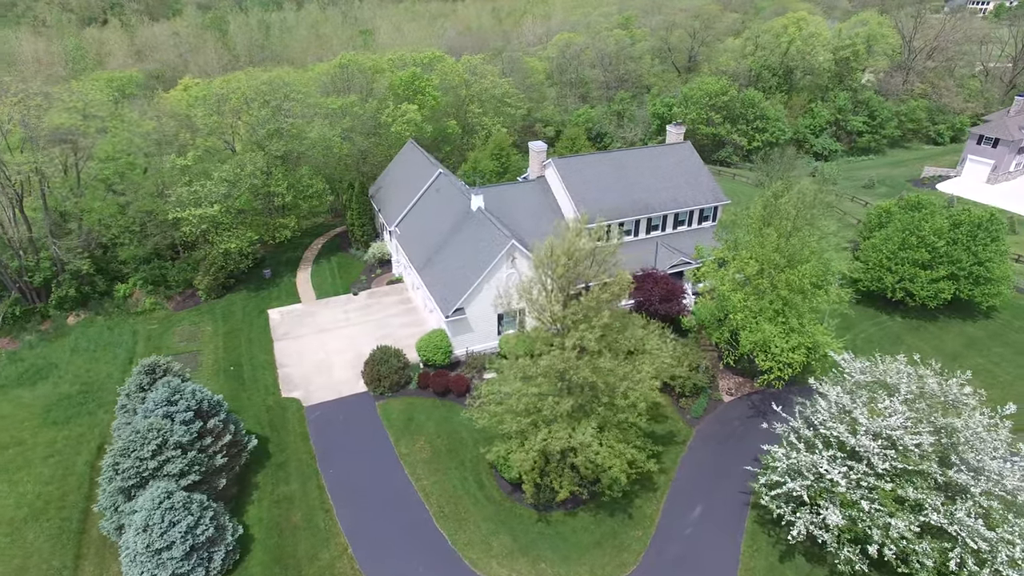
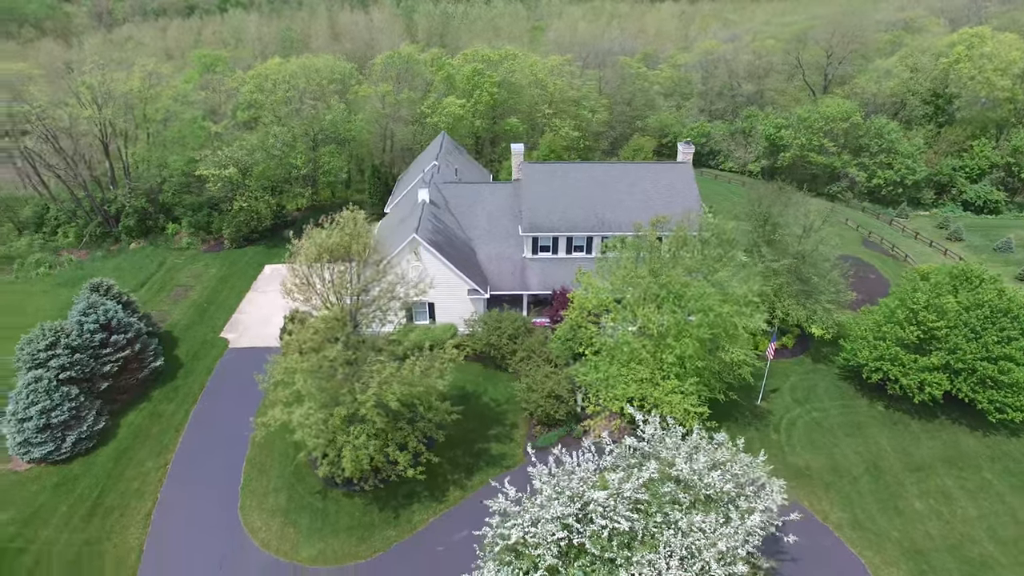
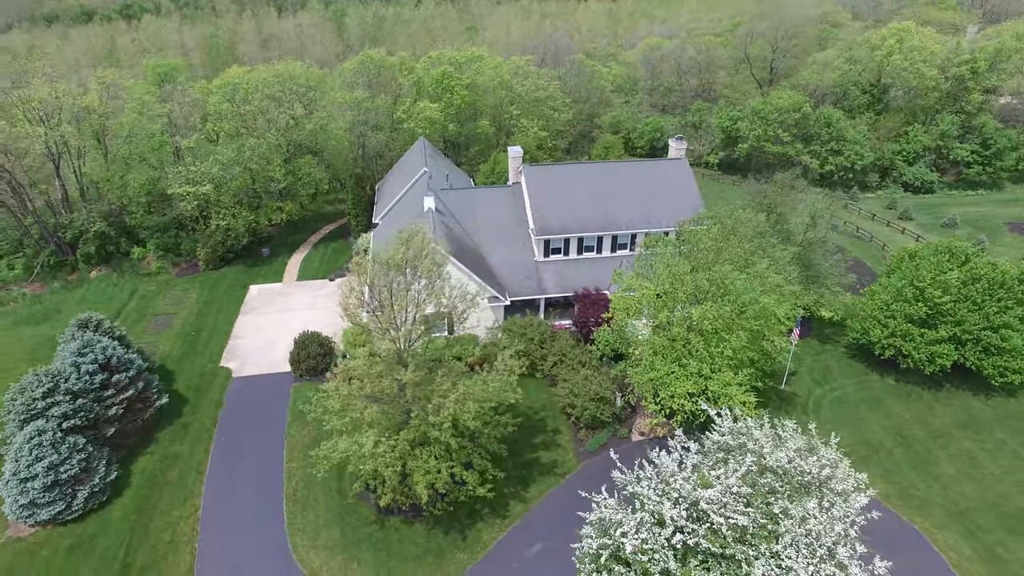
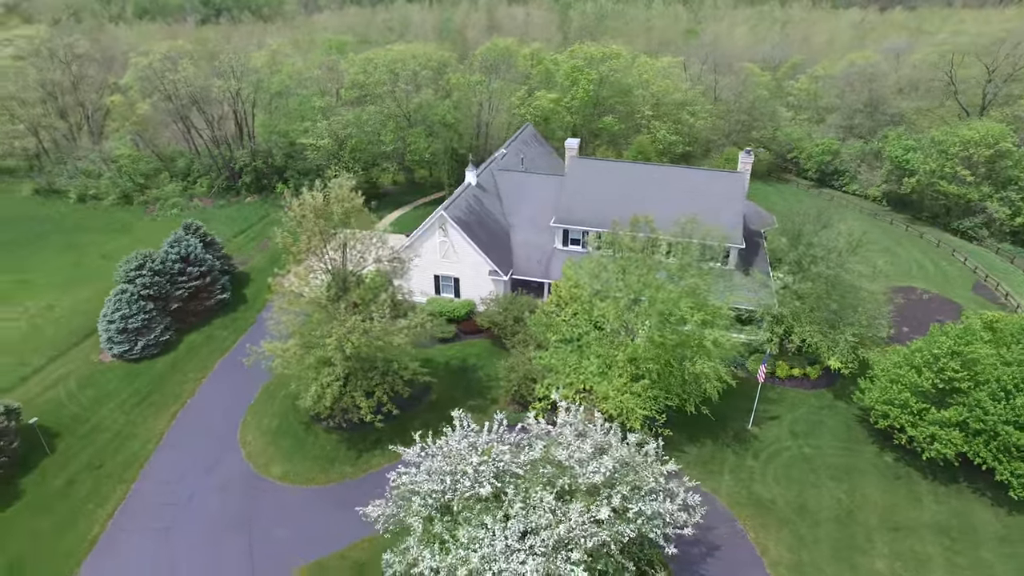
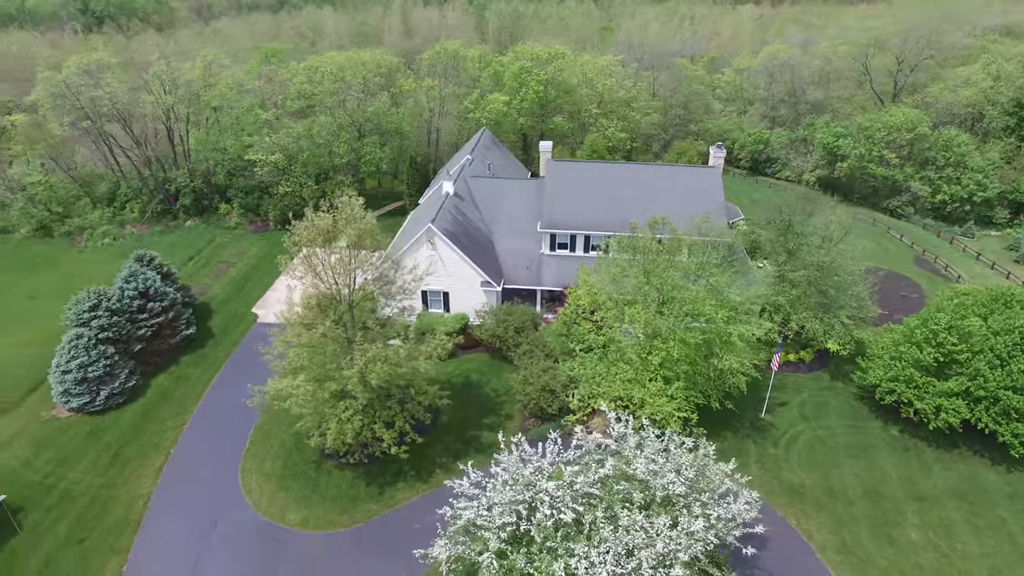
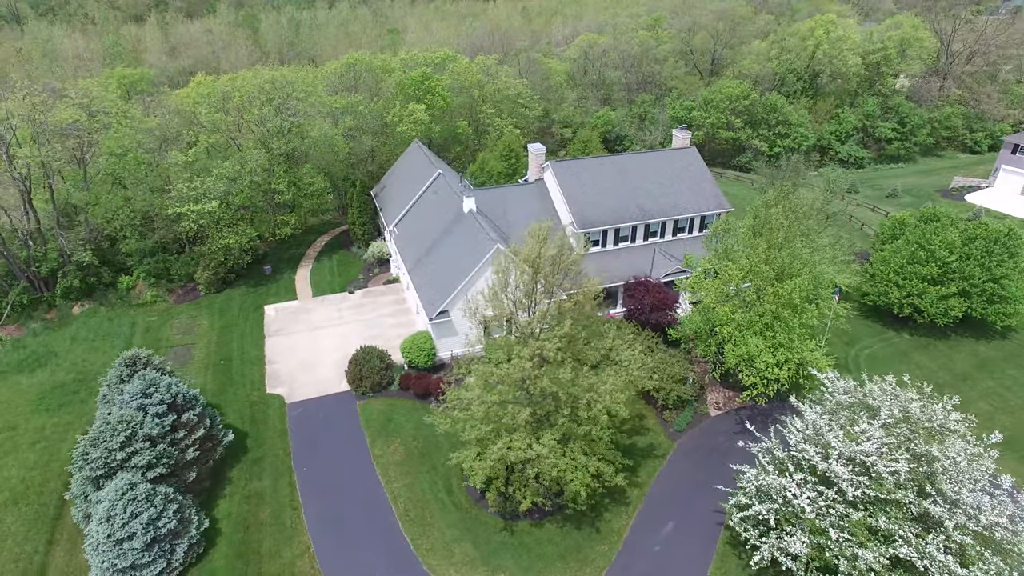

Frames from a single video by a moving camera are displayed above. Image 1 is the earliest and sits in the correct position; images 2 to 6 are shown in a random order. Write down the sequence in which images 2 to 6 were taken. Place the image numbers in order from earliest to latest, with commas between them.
6, 3, 2, 5, 4
